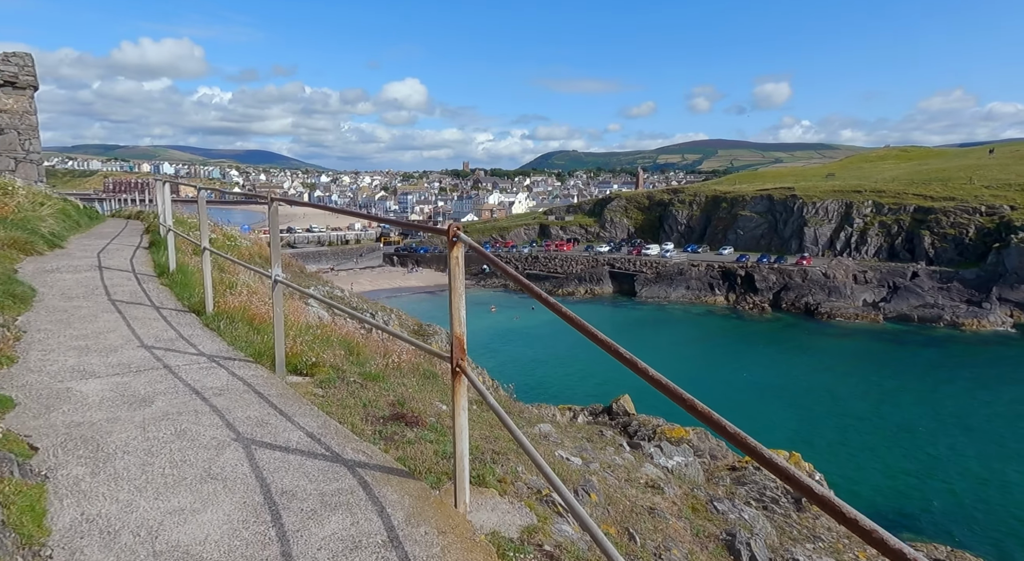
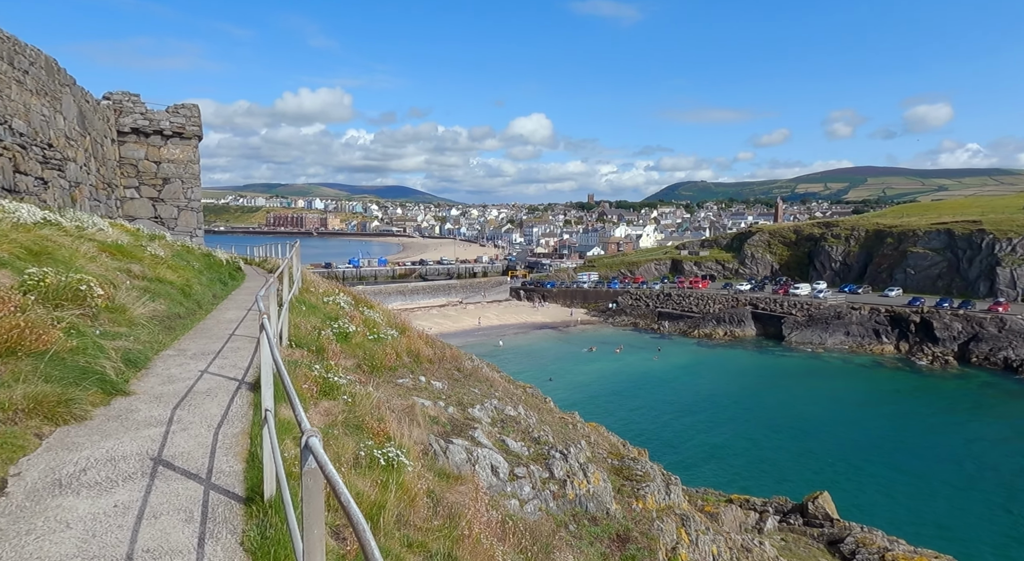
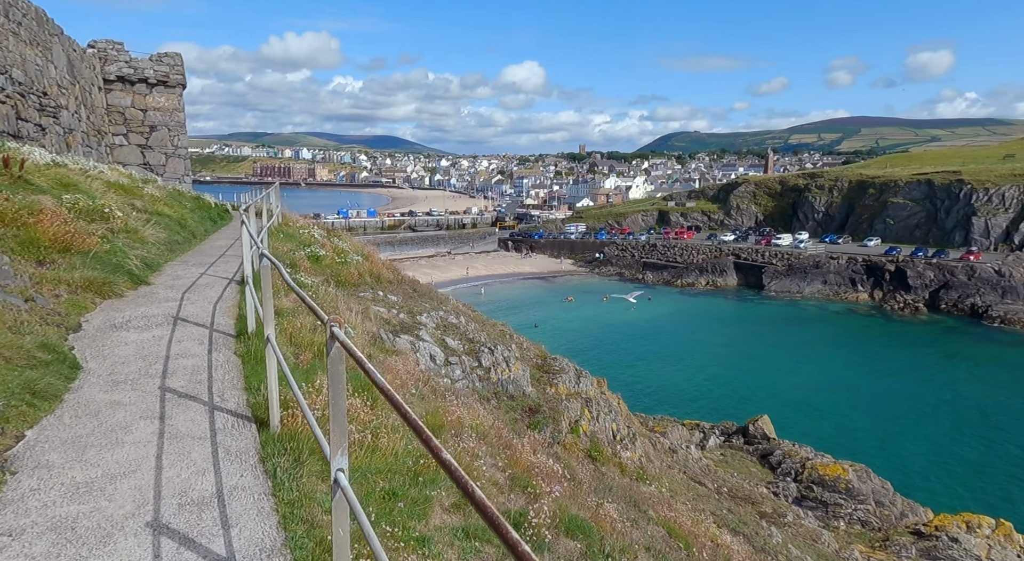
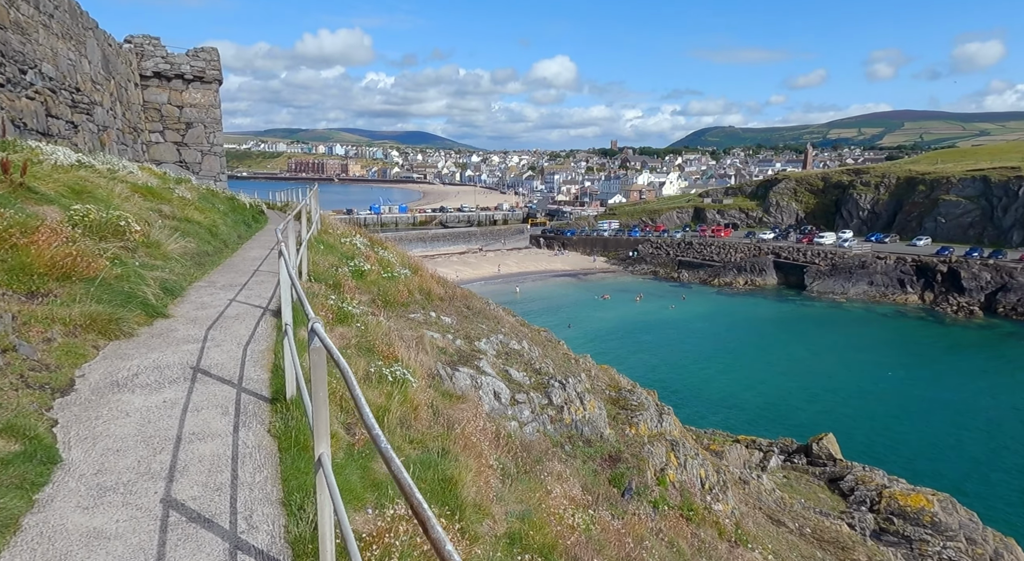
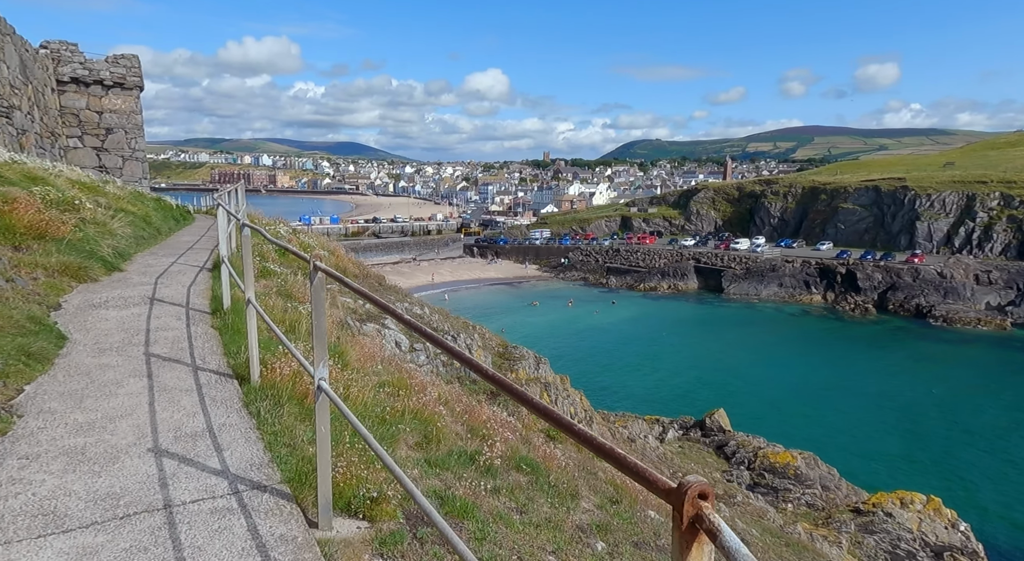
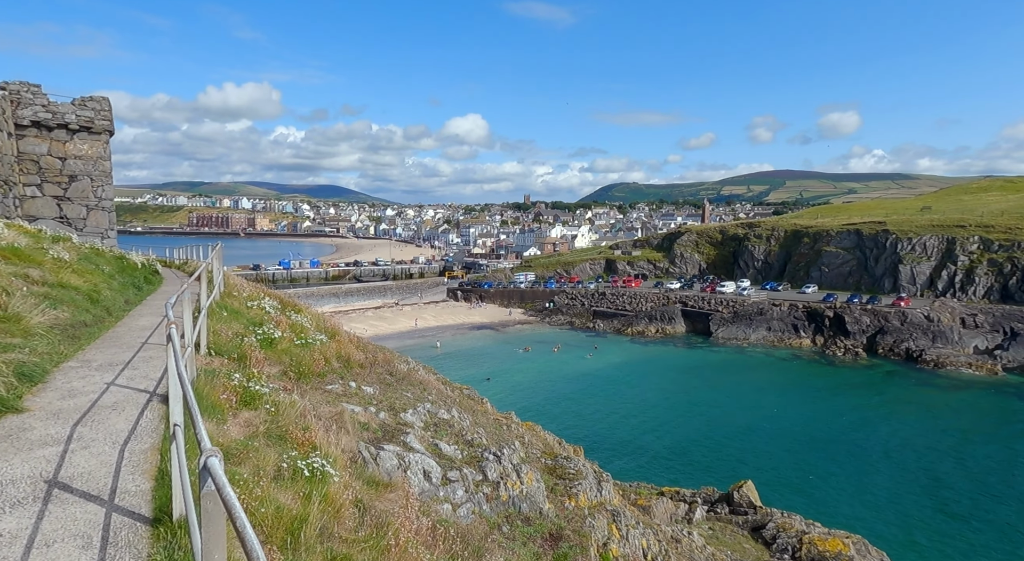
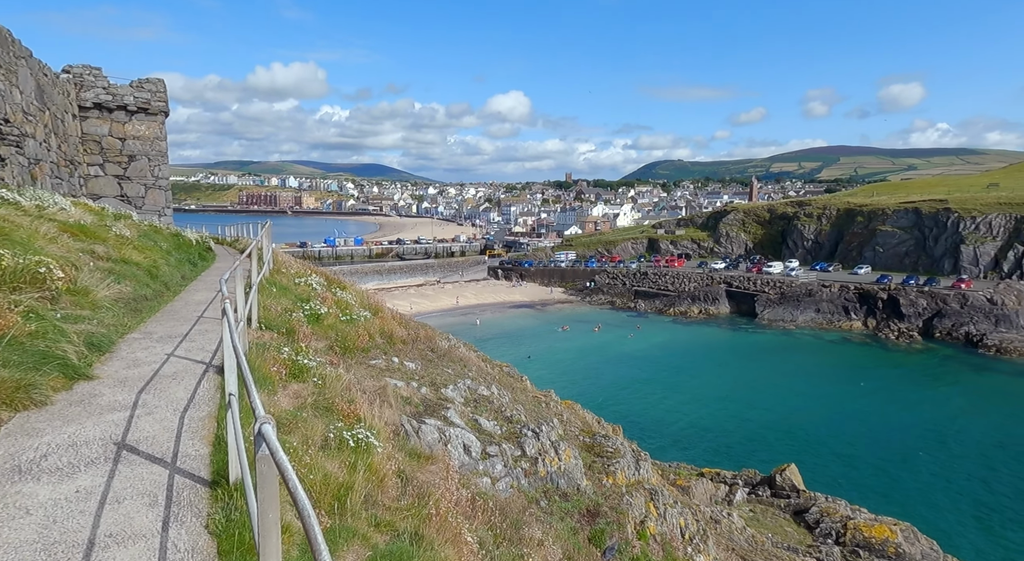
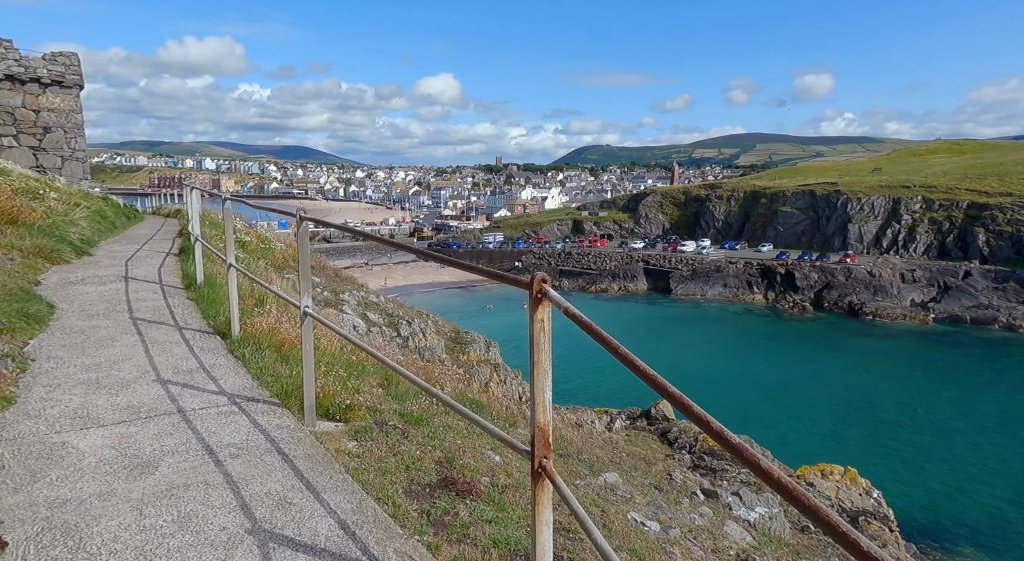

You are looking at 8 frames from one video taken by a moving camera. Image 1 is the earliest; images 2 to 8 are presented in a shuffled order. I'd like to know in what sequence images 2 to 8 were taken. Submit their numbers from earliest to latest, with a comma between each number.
8, 5, 3, 4, 7, 6, 2
